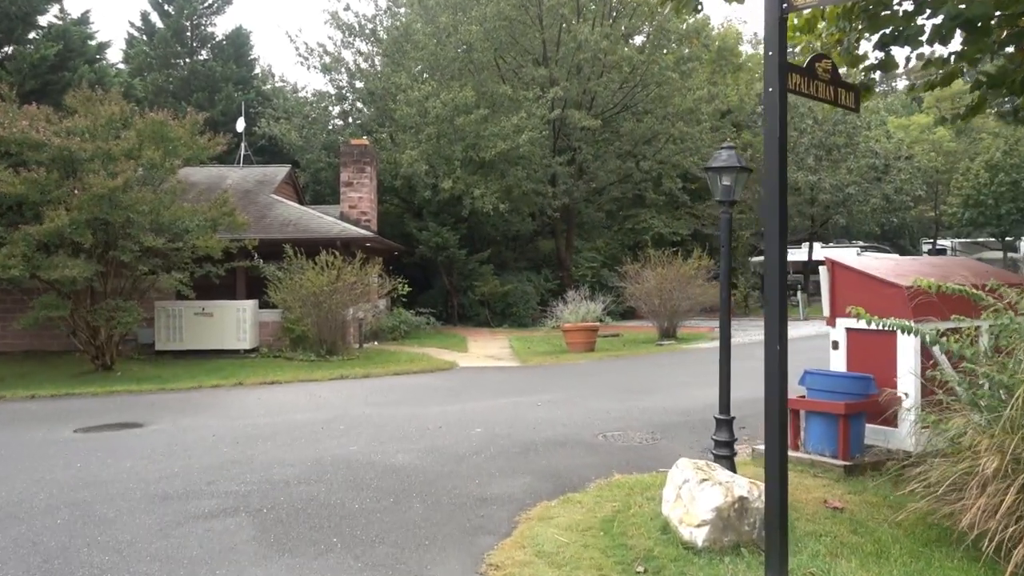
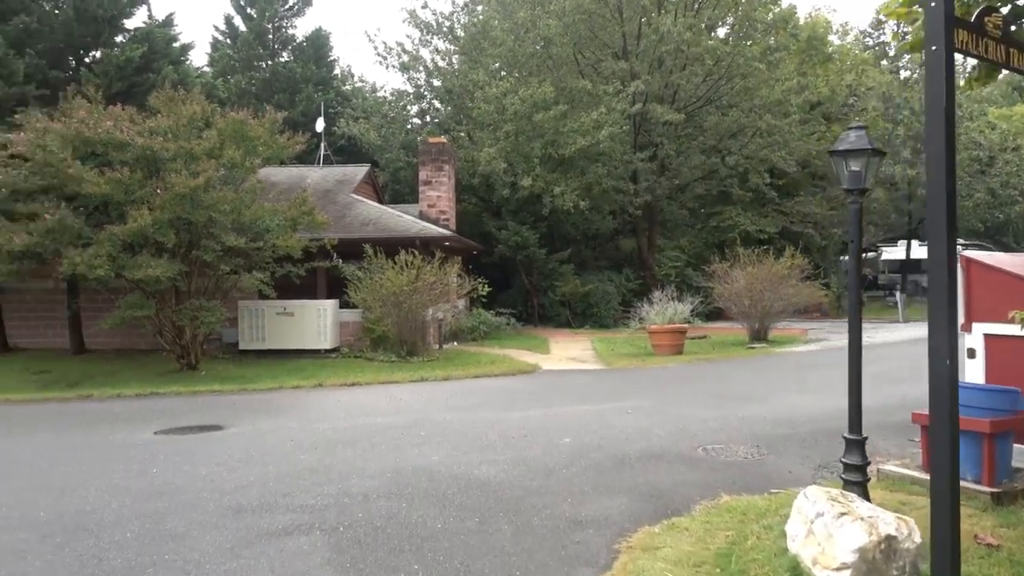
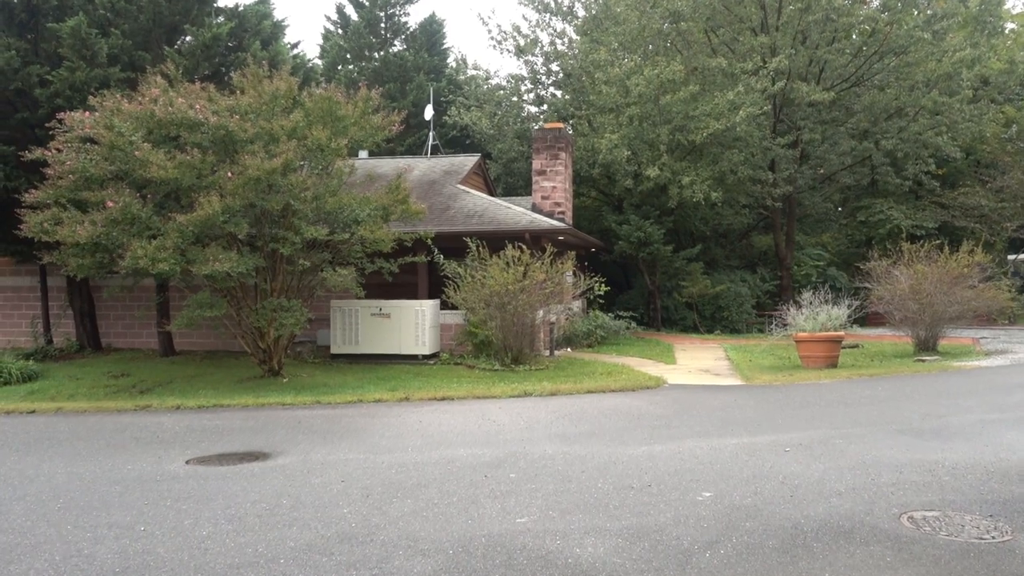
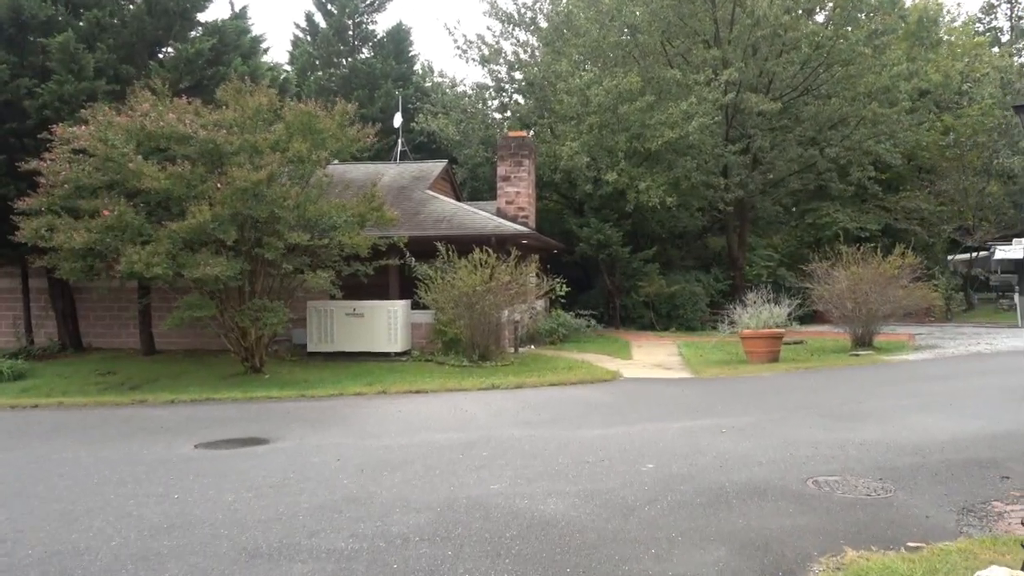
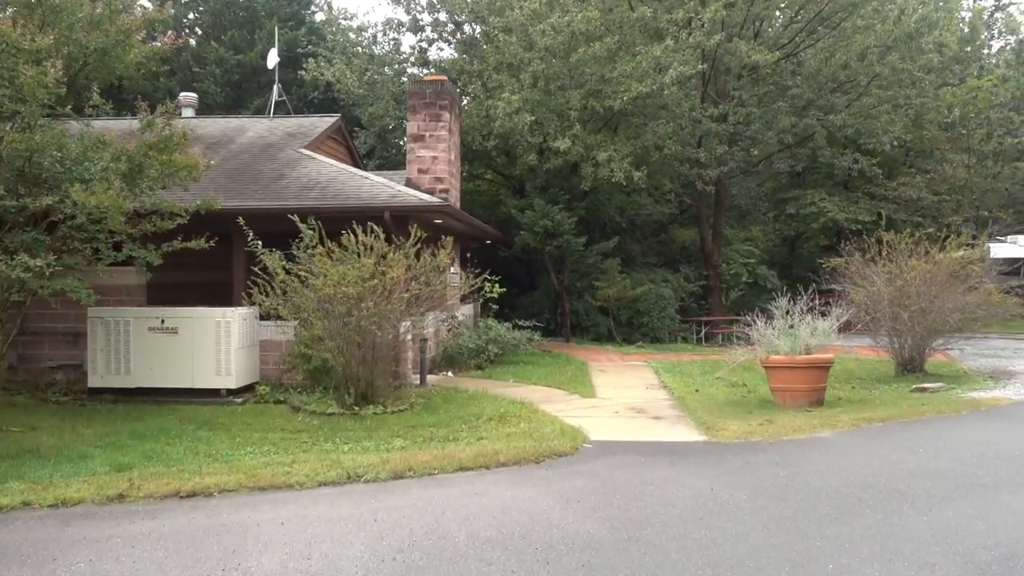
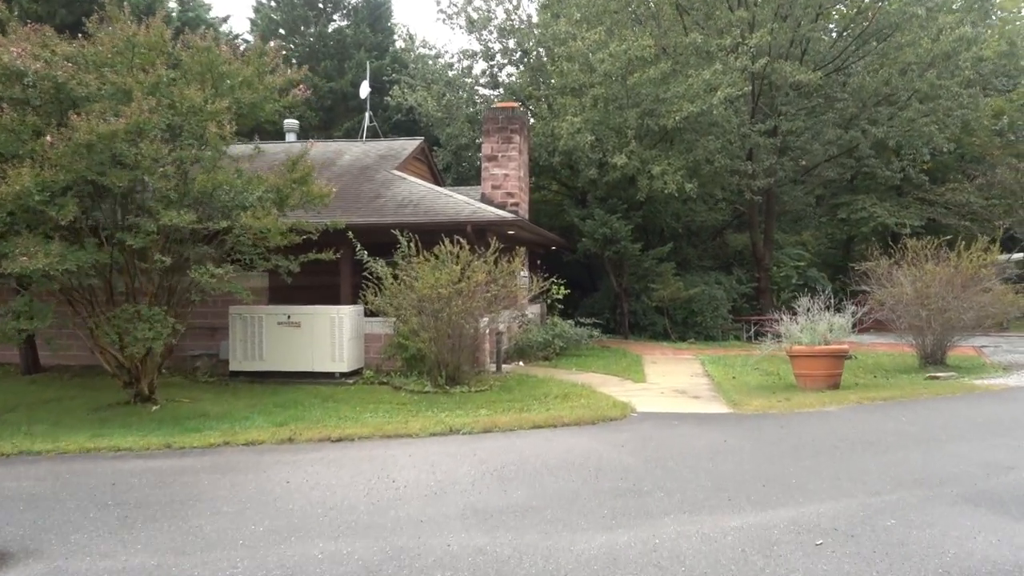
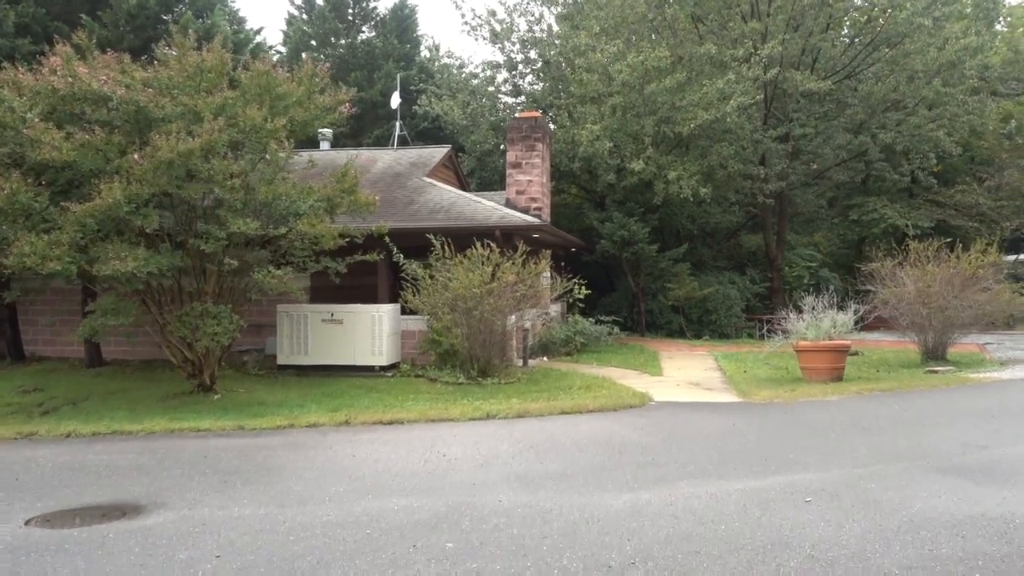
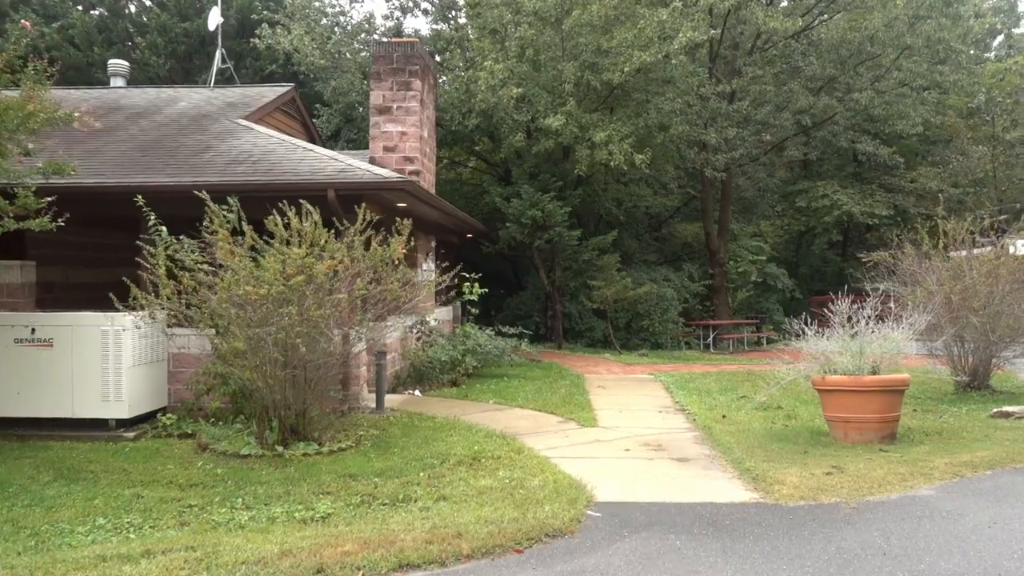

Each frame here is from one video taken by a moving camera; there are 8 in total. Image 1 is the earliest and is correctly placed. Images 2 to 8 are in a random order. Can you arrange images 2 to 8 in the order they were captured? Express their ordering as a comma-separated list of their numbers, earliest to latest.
2, 4, 3, 7, 6, 5, 8
